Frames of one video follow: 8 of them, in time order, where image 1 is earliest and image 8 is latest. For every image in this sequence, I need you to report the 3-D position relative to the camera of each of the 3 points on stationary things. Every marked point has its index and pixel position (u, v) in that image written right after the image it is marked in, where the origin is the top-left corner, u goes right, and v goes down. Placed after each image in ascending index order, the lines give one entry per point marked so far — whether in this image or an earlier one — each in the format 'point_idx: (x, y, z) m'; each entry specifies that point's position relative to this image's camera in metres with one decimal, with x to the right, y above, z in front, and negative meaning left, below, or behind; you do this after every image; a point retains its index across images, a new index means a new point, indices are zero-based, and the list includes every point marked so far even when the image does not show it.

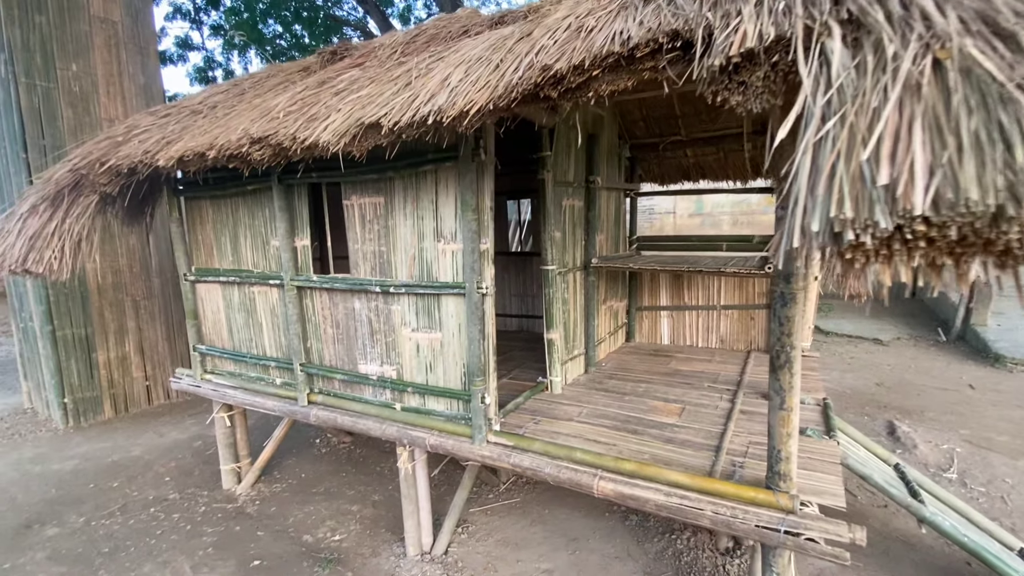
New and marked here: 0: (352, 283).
0: (-1.0, 0.0, +3.1) m
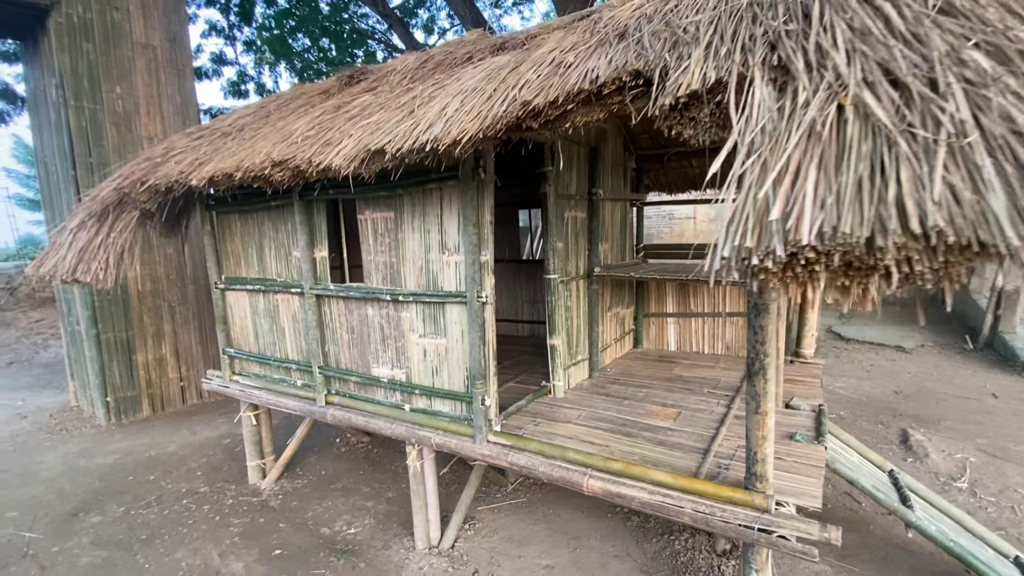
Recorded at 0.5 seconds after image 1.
0: (-1.0, 0.0, +3.3) m
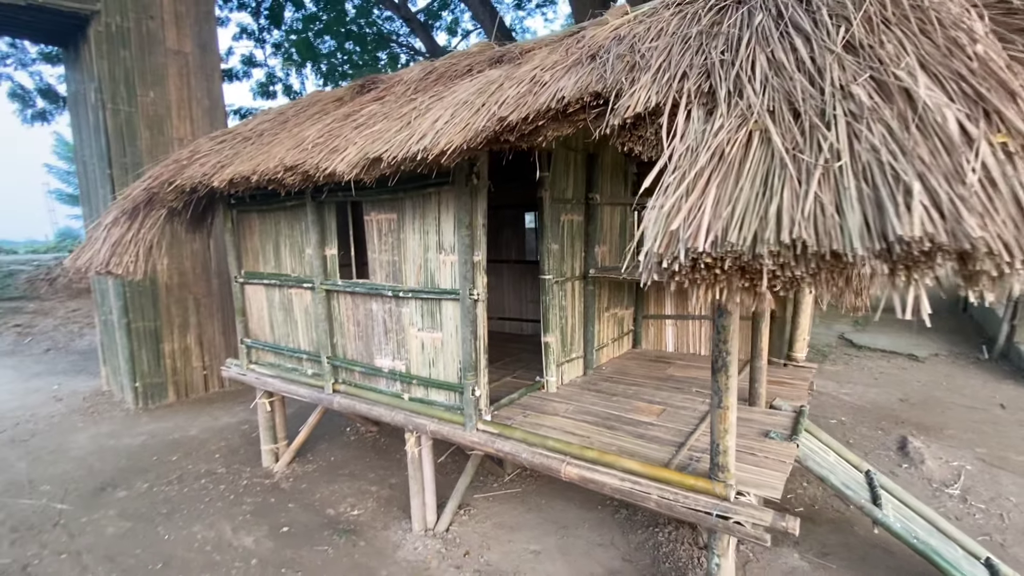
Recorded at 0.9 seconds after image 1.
0: (-1.0, 0.0, +3.6) m
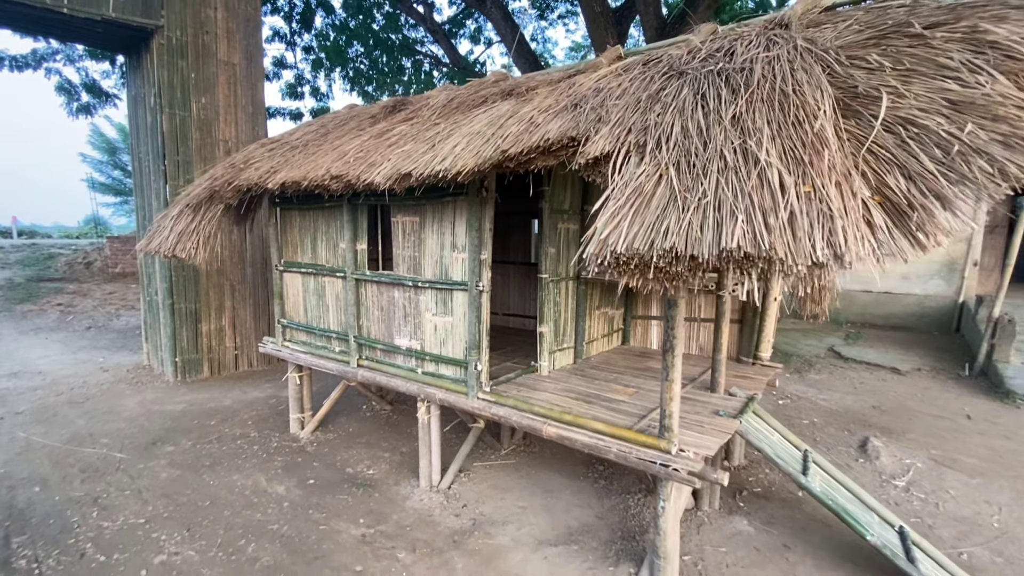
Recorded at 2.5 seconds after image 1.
0: (-1.0, +0.1, +4.2) m
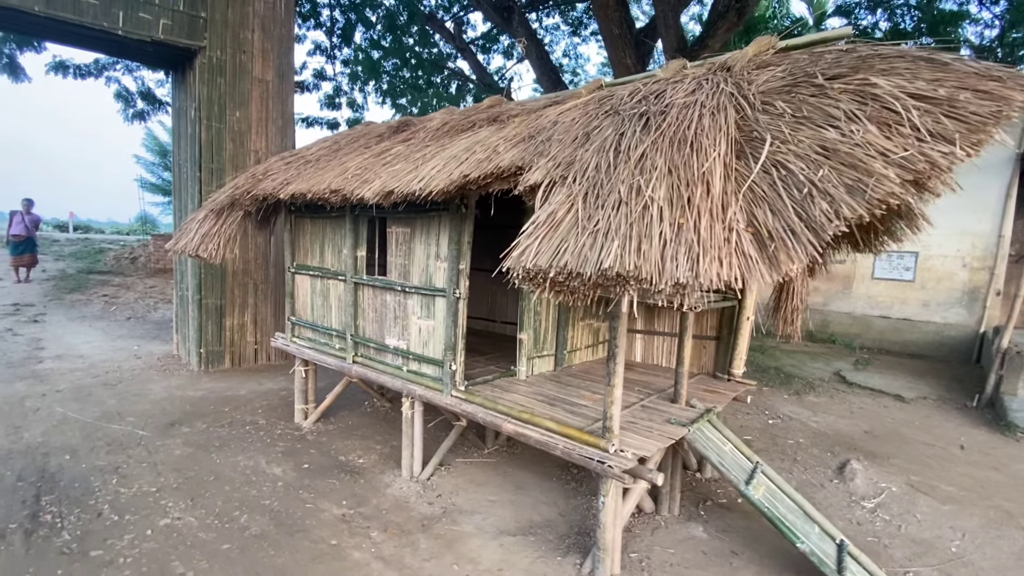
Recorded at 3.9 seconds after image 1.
0: (-1.2, 0.0, +4.6) m
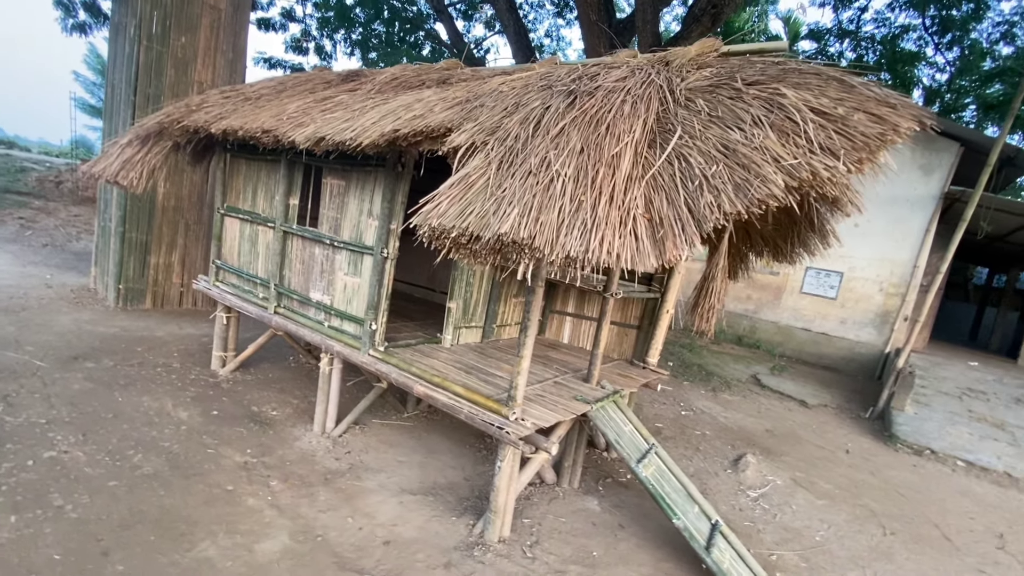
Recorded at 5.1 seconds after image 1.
0: (-1.8, +0.5, +4.5) m
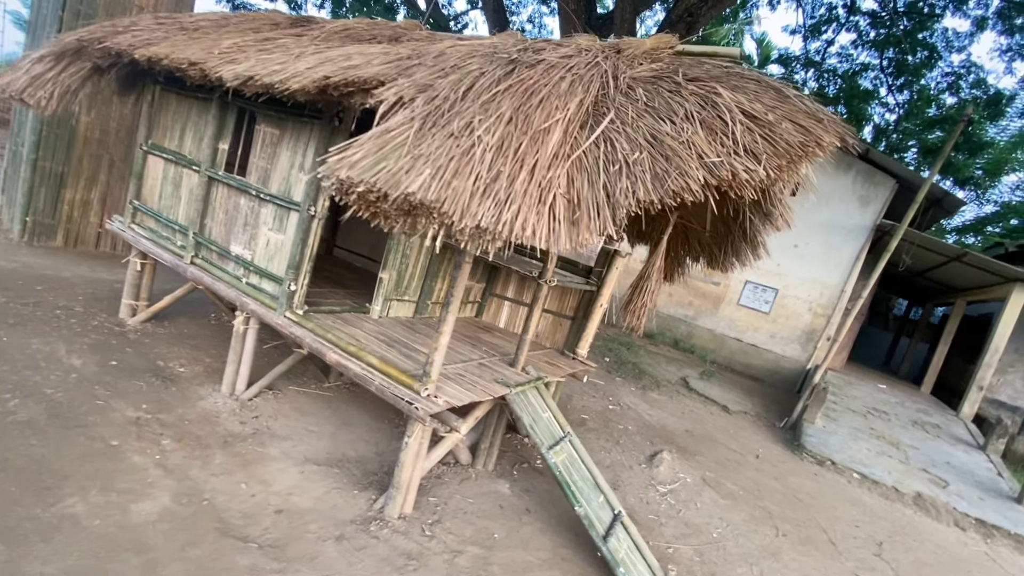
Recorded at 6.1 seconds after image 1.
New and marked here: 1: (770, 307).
0: (-2.3, +0.9, +4.3) m
1: (+5.9, -0.4, +11.1) m
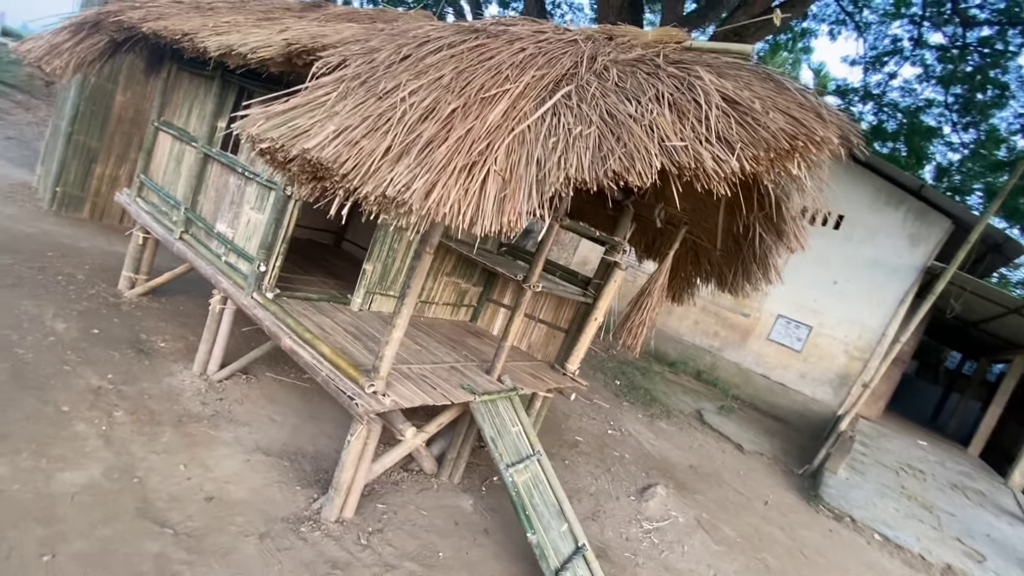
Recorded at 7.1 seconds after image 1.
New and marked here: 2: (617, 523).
0: (-2.4, +1.1, +4.2) m
1: (+6.1, -1.2, +10.4) m
2: (+1.1, -2.4, +4.9) m
